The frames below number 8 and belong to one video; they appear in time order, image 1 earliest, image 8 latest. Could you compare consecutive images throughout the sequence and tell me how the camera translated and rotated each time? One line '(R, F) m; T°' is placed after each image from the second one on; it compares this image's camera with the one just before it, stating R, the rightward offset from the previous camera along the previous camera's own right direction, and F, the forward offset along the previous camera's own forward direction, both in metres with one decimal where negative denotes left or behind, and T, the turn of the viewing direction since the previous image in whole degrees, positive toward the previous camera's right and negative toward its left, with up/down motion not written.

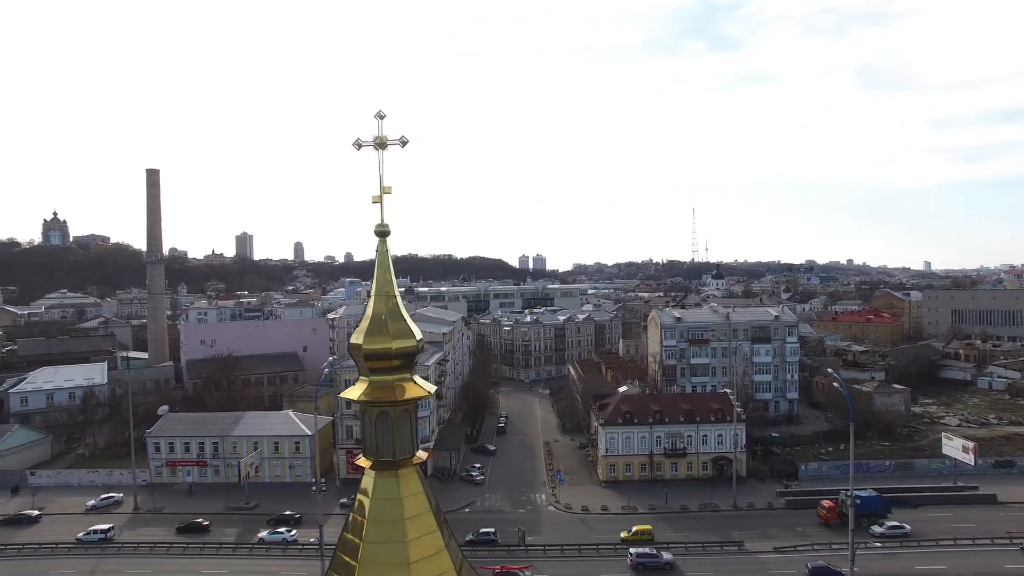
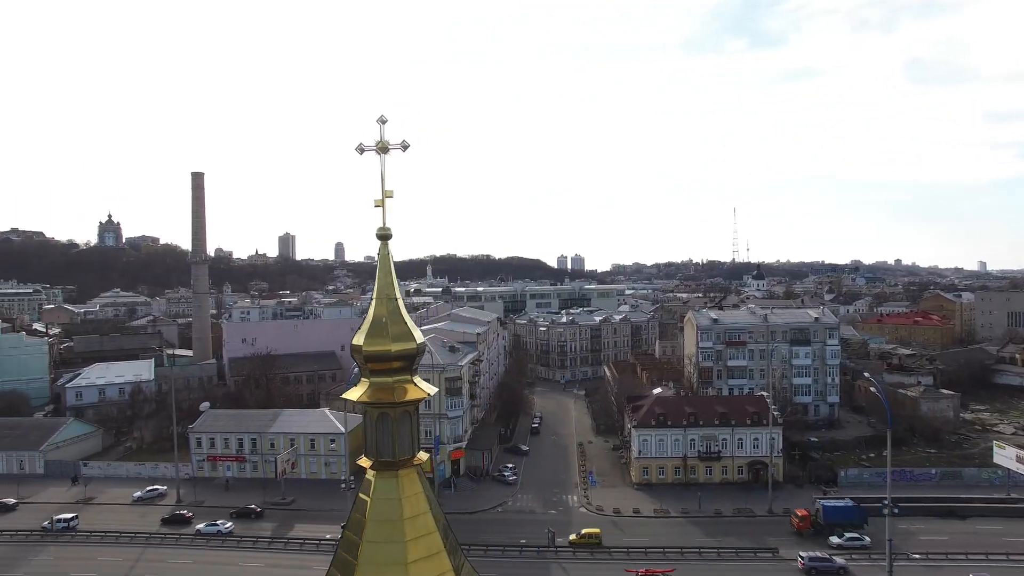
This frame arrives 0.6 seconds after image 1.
(+0.3, 0.0) m; -3°
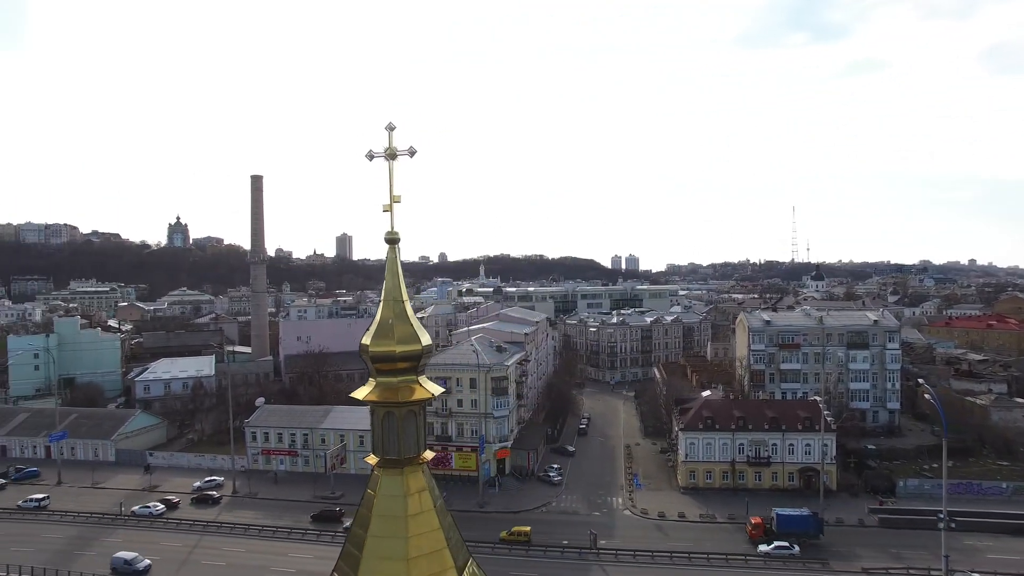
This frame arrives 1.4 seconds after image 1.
(+0.4, 0.0) m; -5°
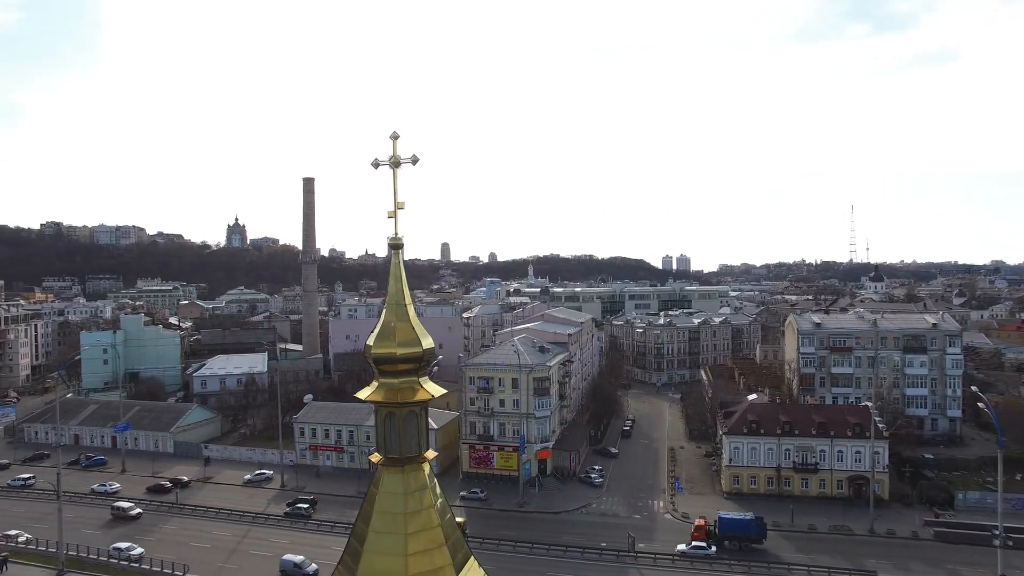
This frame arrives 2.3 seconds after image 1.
(+0.4, -0.1) m; -4°
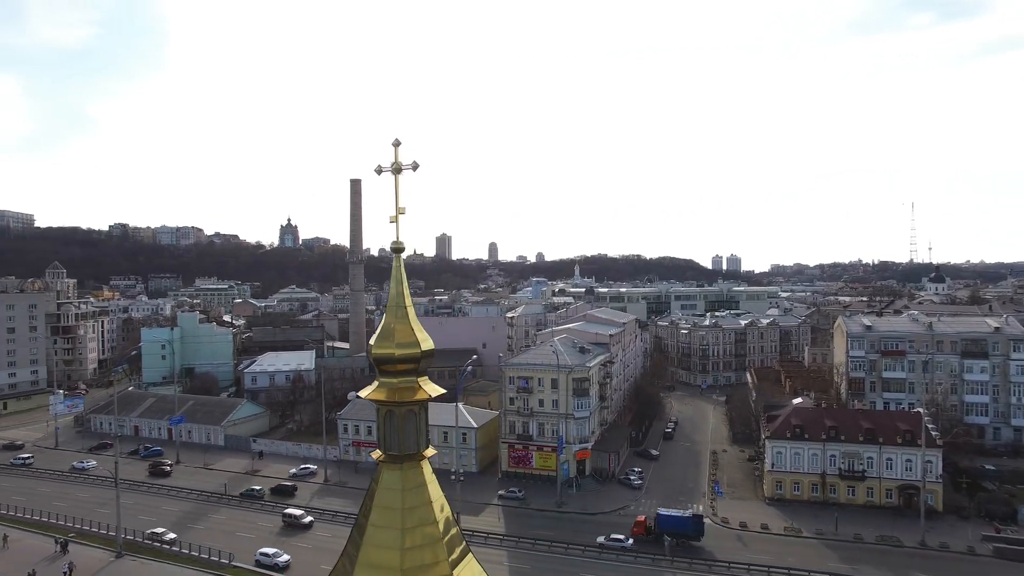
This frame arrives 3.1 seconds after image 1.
(+0.4, -0.1) m; -4°
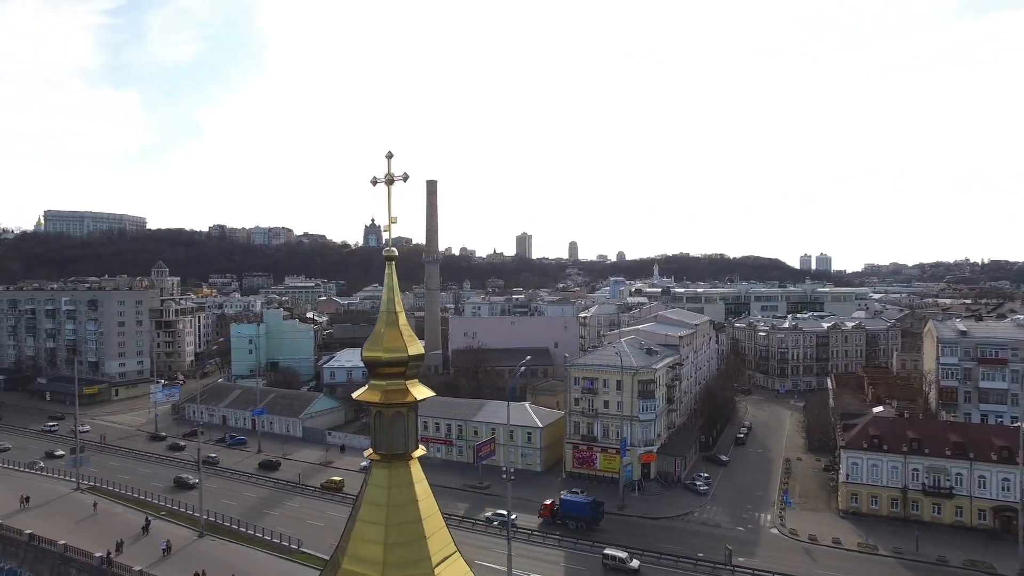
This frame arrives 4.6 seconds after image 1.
(+0.7, -0.1) m; -7°
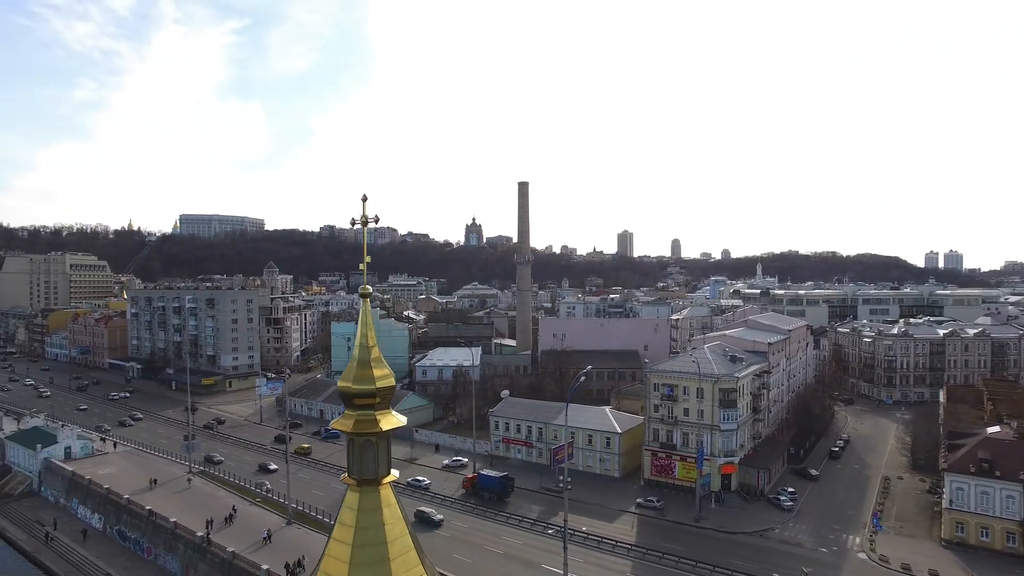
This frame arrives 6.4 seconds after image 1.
(+1.1, -0.1) m; -9°
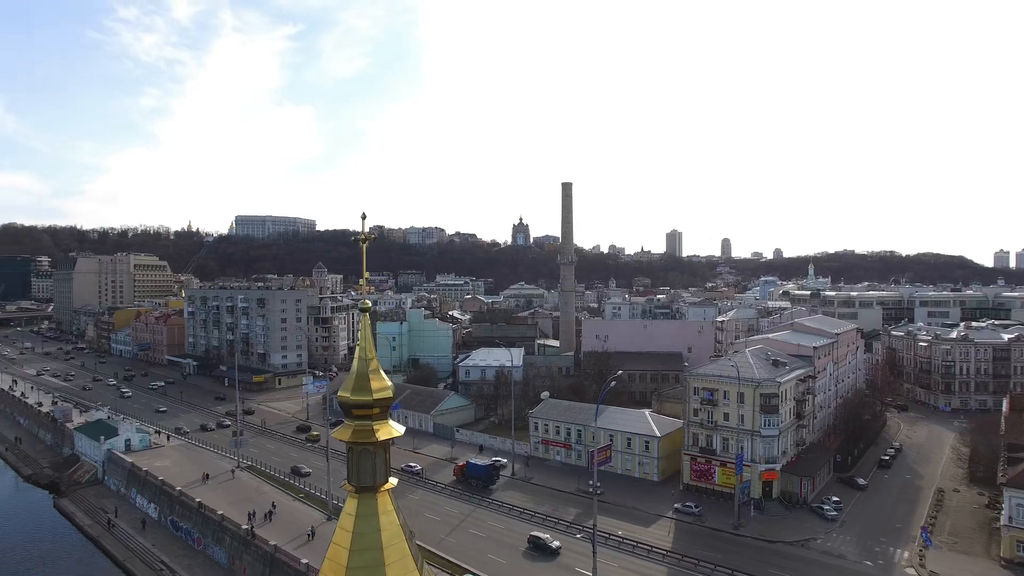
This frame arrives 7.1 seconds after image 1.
(+0.5, -0.1) m; -4°
